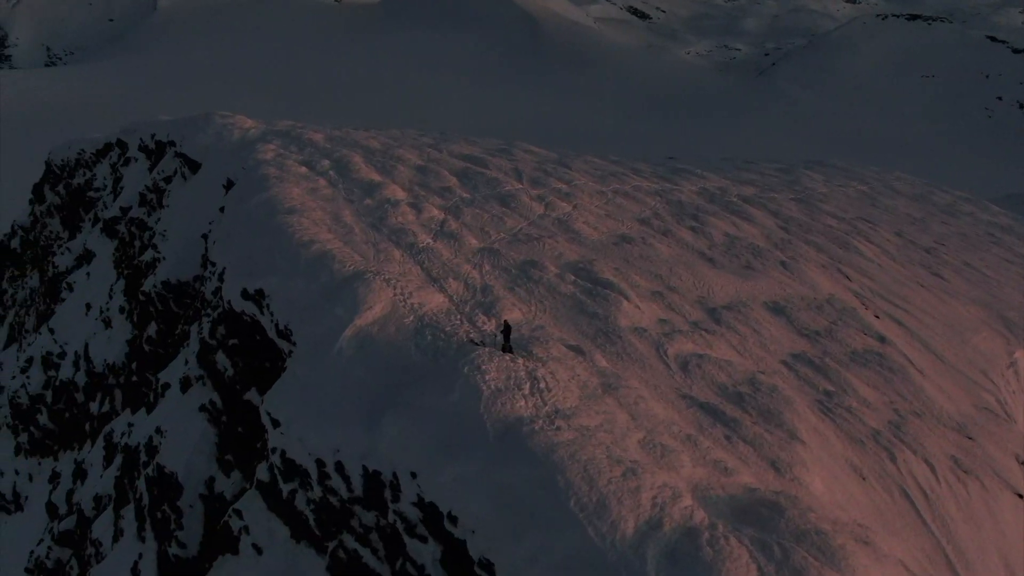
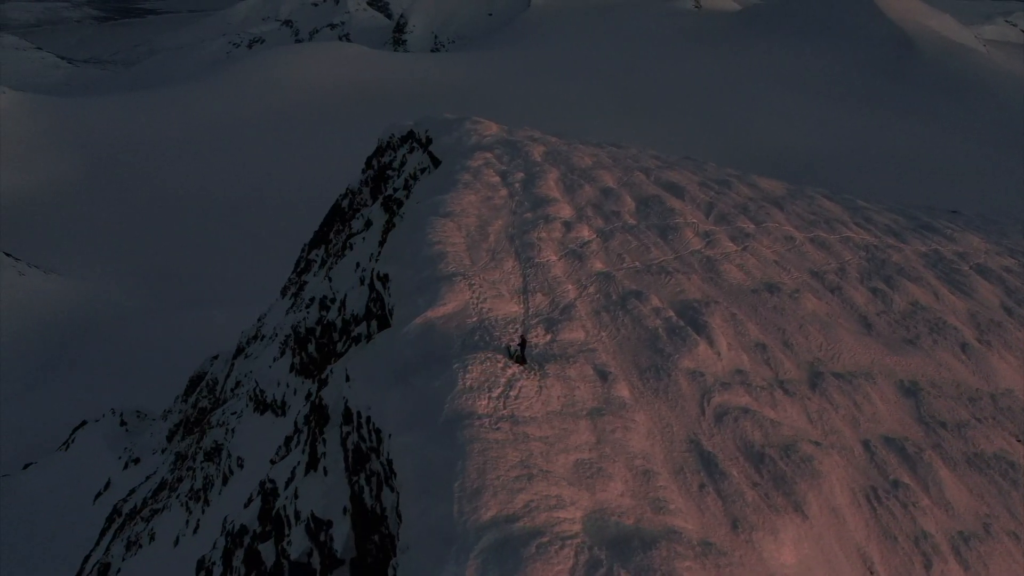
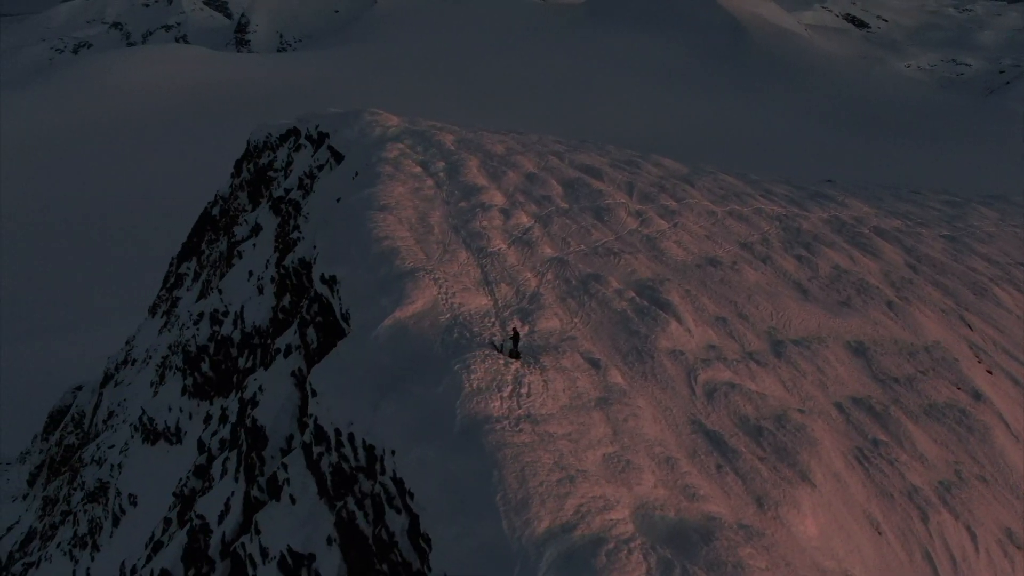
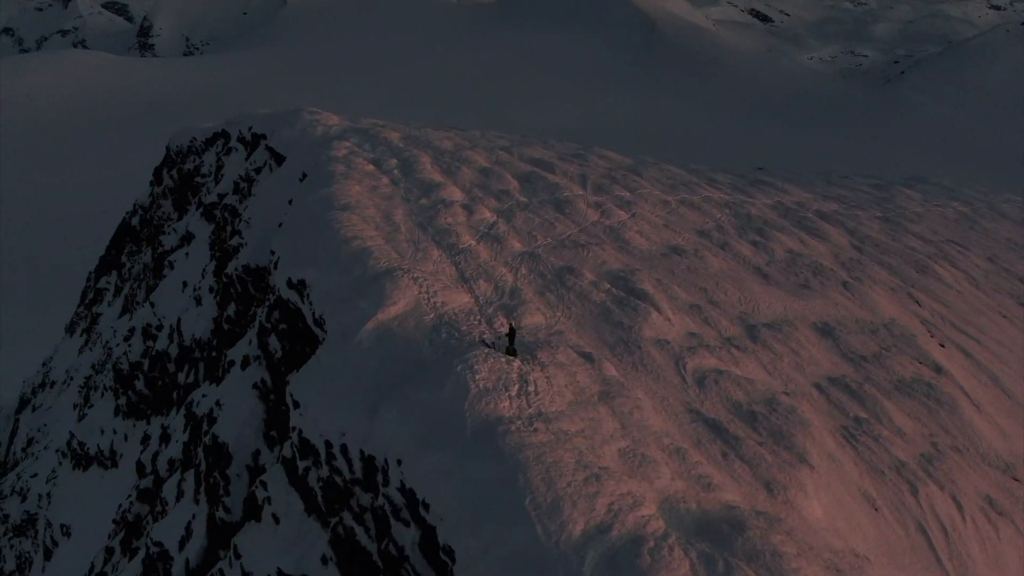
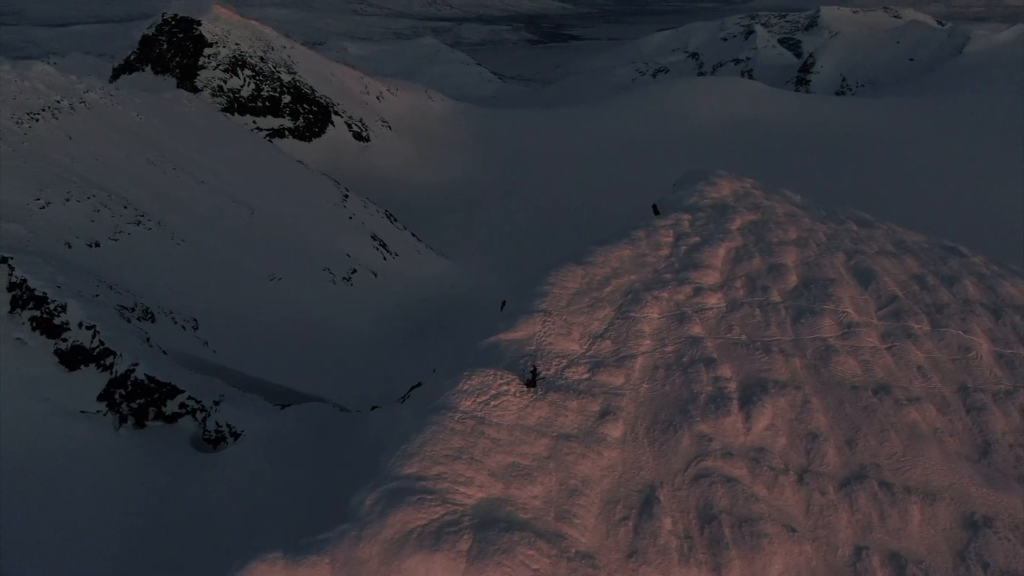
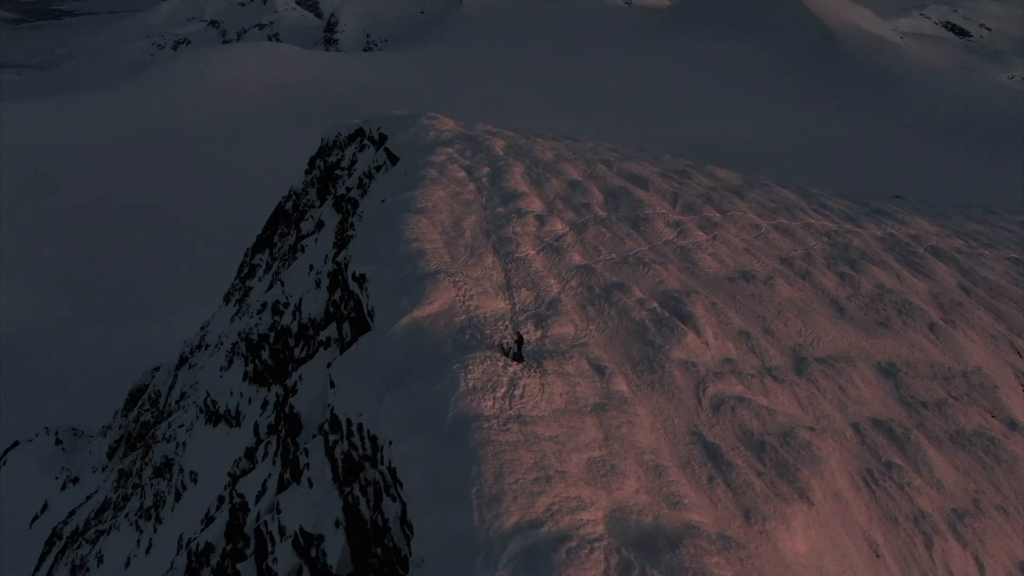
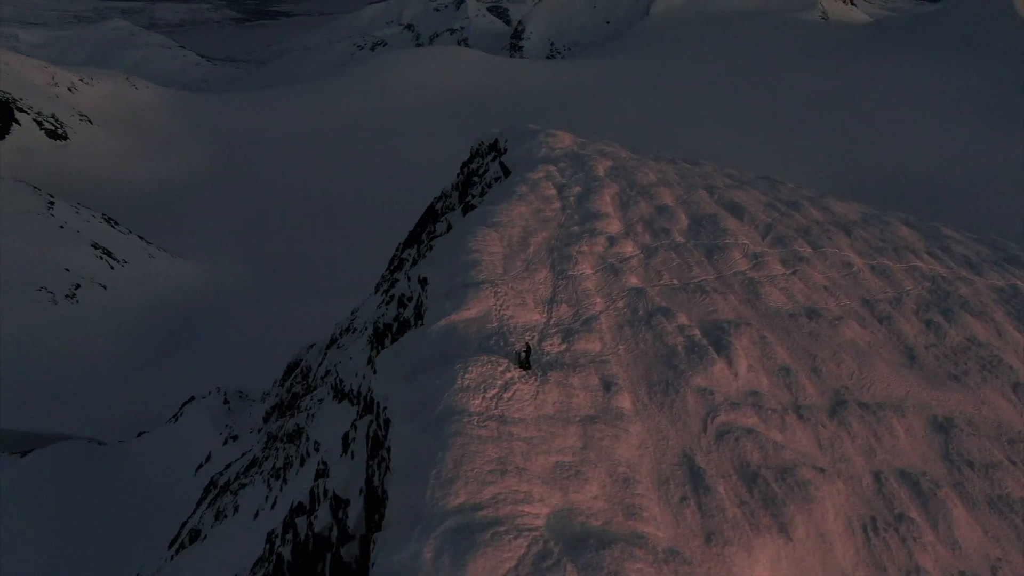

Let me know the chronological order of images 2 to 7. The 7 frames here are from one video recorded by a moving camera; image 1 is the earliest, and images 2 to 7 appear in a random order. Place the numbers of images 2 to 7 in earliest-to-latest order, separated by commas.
4, 3, 6, 2, 7, 5
